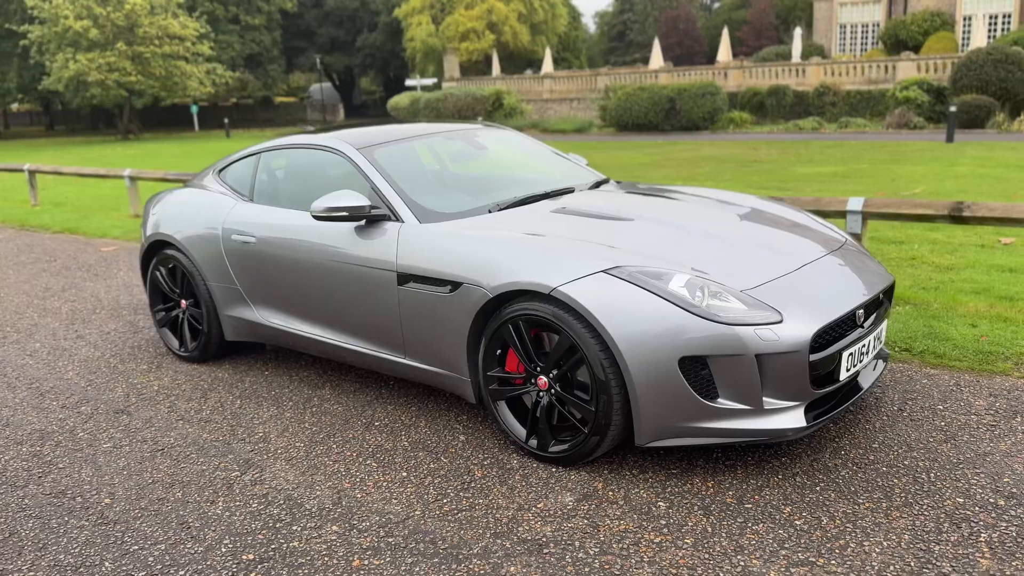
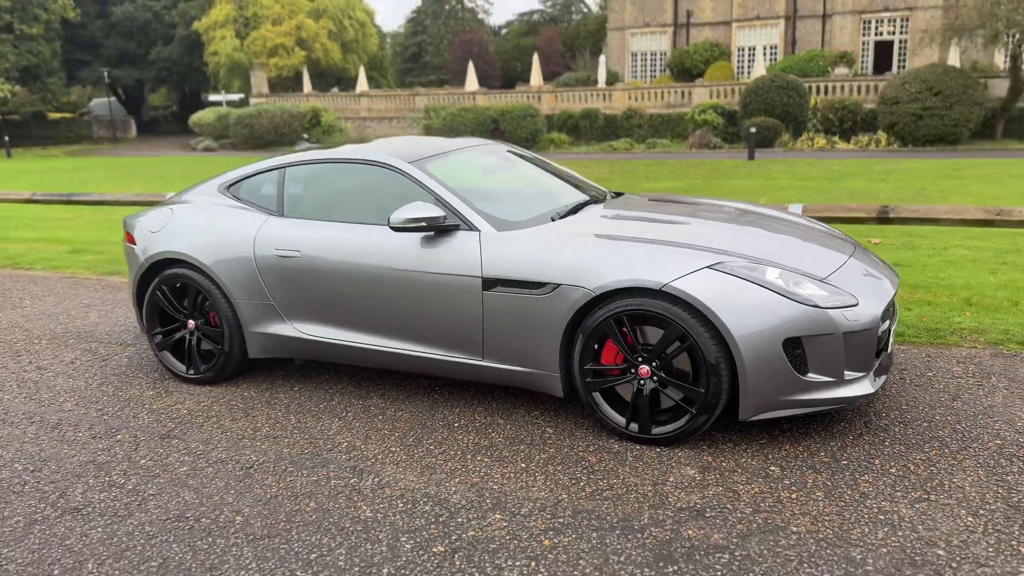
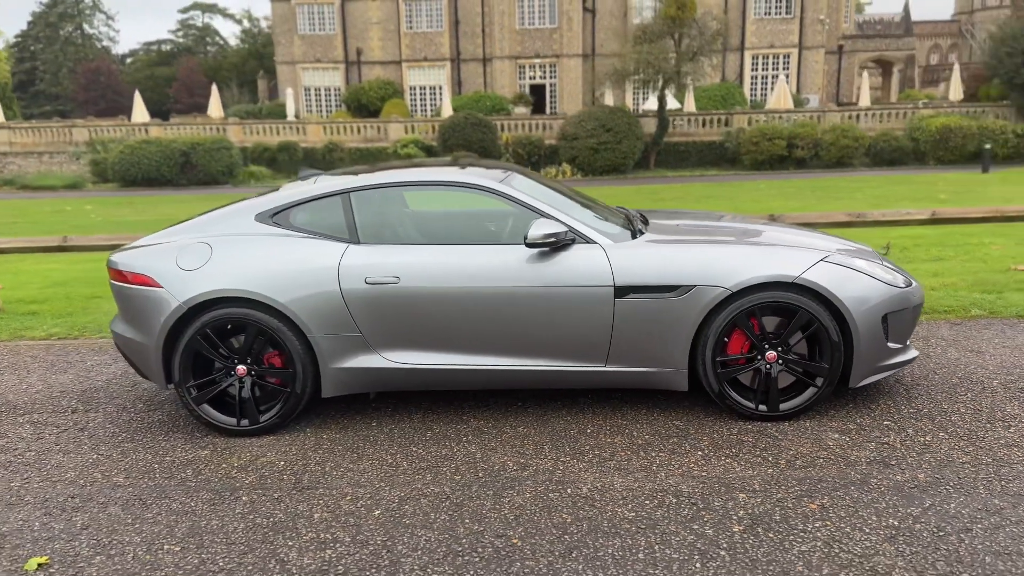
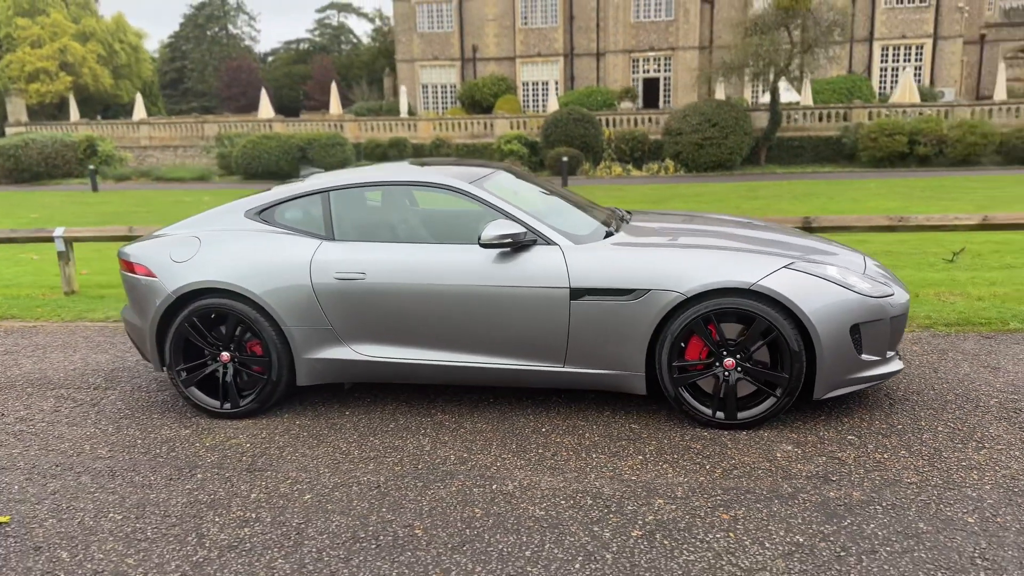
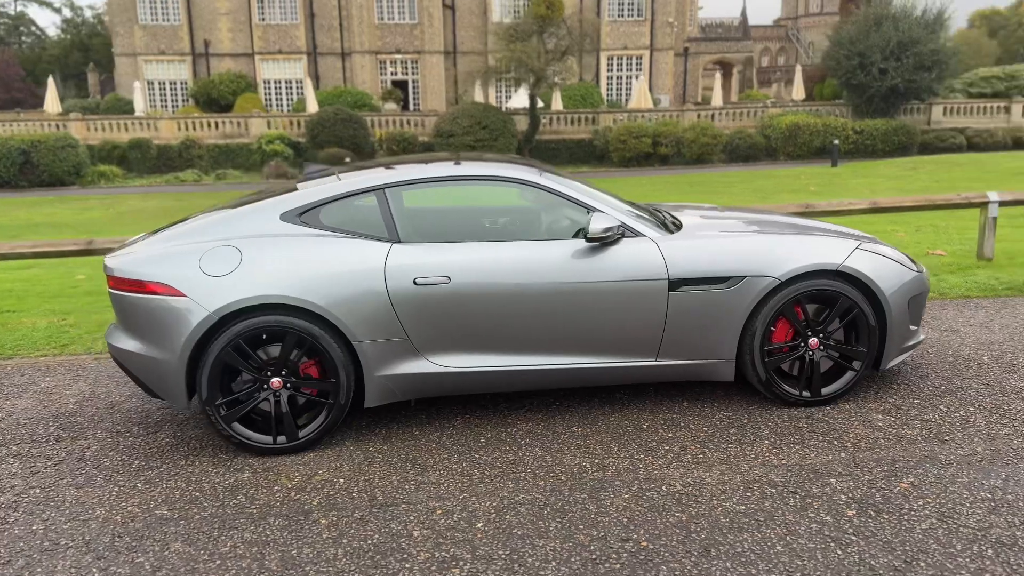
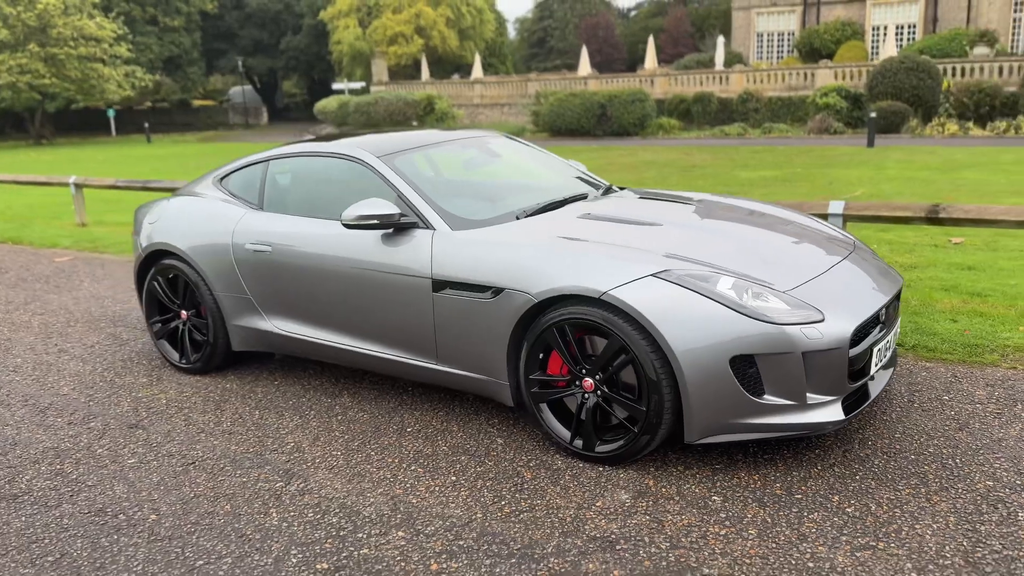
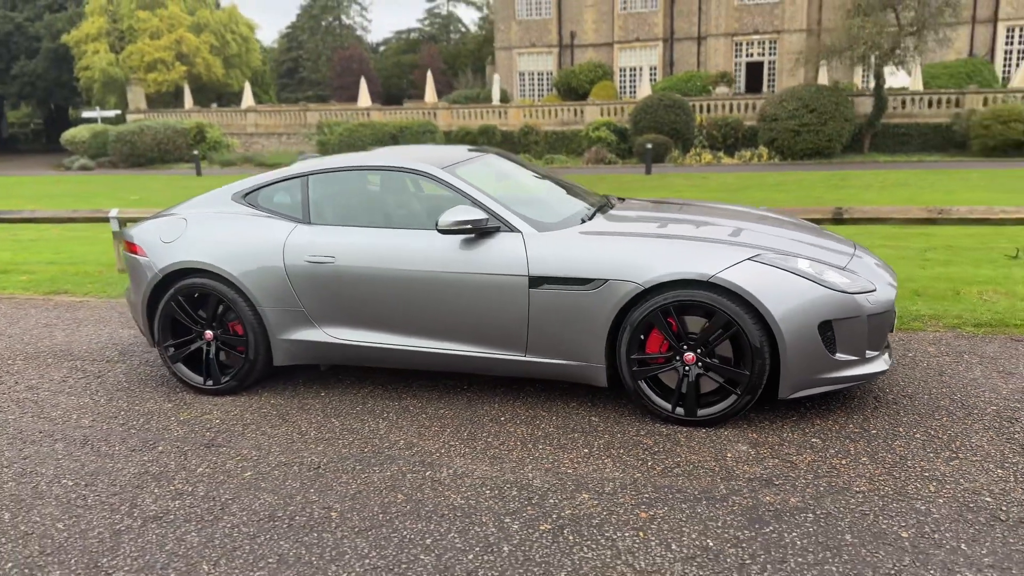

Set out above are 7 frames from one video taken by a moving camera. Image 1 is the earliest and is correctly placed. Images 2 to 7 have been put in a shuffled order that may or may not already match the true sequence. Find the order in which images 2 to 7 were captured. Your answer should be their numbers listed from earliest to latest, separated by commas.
6, 2, 7, 4, 3, 5
